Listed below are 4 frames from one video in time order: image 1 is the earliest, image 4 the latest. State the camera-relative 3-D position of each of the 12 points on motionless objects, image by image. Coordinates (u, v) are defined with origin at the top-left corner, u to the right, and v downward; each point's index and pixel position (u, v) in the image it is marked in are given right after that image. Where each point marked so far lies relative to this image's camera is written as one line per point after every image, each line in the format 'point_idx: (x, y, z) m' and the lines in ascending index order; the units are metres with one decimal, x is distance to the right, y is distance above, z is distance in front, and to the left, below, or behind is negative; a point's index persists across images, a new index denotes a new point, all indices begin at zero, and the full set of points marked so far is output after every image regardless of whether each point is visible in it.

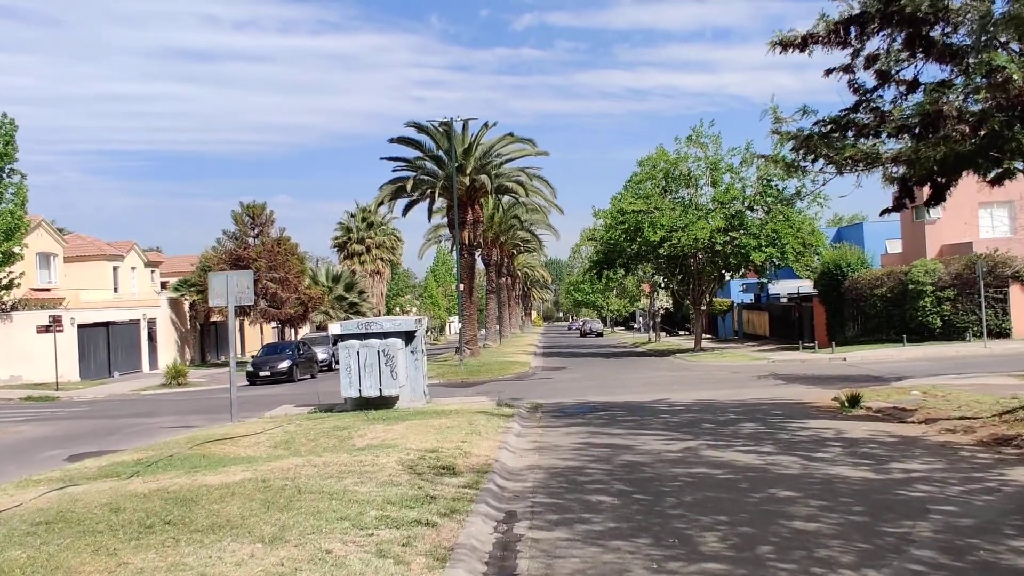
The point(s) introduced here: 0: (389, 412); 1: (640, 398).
0: (-1.9, -1.9, +14.8) m
1: (+2.5, -2.2, +19.1) m
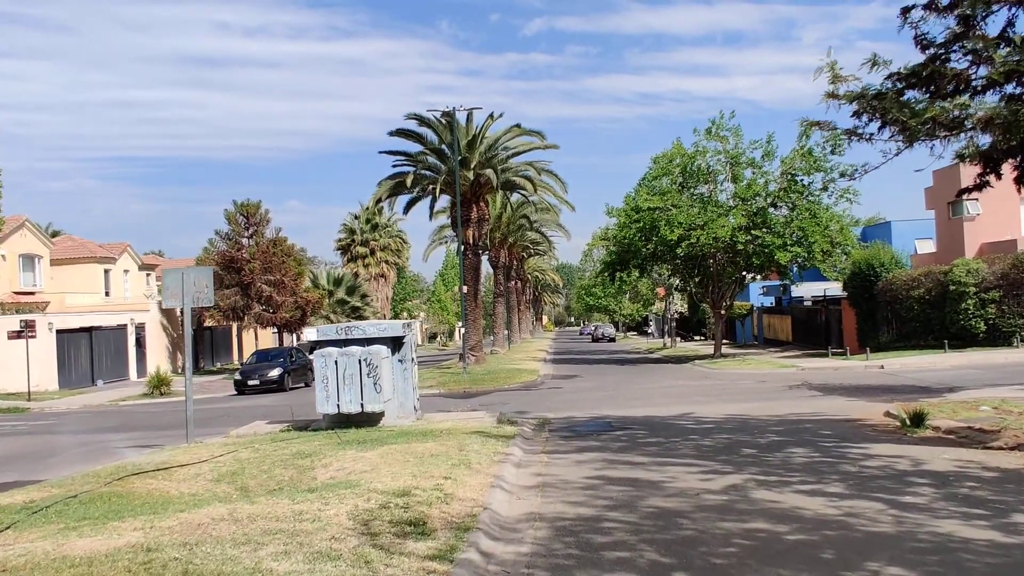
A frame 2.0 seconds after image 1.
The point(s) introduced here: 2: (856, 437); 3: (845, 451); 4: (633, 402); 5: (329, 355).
0: (-1.8, -1.9, +12.6) m
1: (+2.6, -2.2, +16.9) m
2: (+4.2, -1.8, +11.8) m
3: (+3.6, -1.8, +10.4) m
4: (+2.4, -2.3, +19.3) m
5: (-2.6, -1.0, +13.8) m
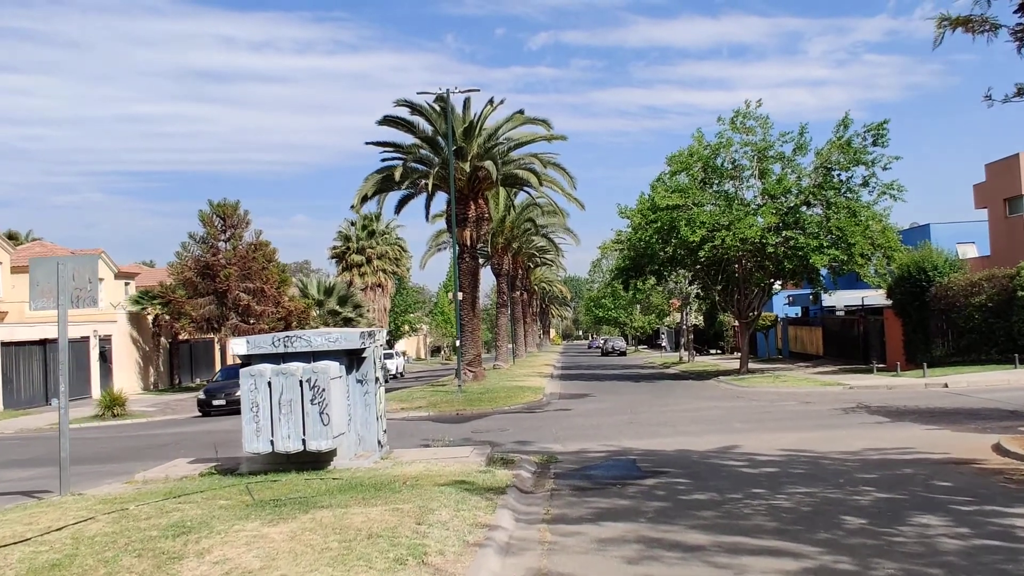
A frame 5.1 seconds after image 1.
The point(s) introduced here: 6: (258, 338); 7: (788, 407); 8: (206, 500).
0: (-1.9, -1.8, +9.1) m
1: (+2.6, -2.2, +13.3) m
2: (+4.1, -1.8, +8.2) m
3: (+3.5, -1.7, +6.9) m
4: (+2.4, -2.3, +15.7) m
5: (-2.7, -0.9, +10.3) m
6: (-2.8, -0.6, +10.7) m
7: (+5.6, -2.4, +19.5) m
8: (-2.6, -1.8, +8.3) m
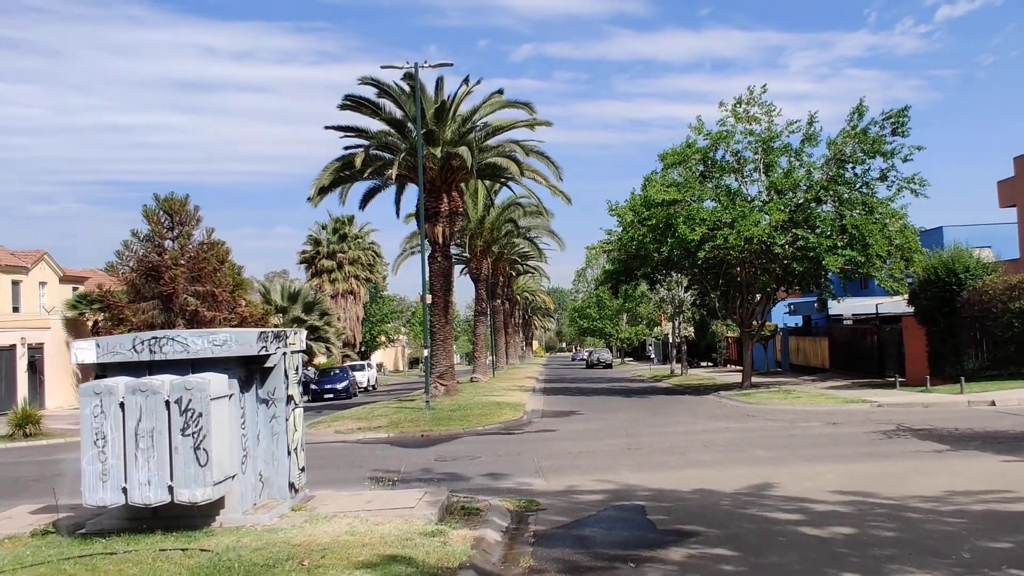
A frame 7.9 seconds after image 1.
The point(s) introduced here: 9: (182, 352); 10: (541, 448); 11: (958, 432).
0: (-2.2, -1.7, +5.8) m
1: (+2.2, -2.1, +10.2) m
2: (+3.9, -1.6, +5.1) m
3: (+3.3, -1.5, +3.8) m
4: (+2.0, -2.3, +12.6) m
5: (-3.0, -0.8, +7.1) m
6: (-3.1, -0.4, +7.5) m
7: (+5.1, -2.4, +16.4) m
8: (-2.9, -1.6, +5.1) m
9: (-2.5, -0.5, +7.4) m
10: (+0.4, -2.4, +14.5) m
11: (+6.8, -2.2, +14.7) m
